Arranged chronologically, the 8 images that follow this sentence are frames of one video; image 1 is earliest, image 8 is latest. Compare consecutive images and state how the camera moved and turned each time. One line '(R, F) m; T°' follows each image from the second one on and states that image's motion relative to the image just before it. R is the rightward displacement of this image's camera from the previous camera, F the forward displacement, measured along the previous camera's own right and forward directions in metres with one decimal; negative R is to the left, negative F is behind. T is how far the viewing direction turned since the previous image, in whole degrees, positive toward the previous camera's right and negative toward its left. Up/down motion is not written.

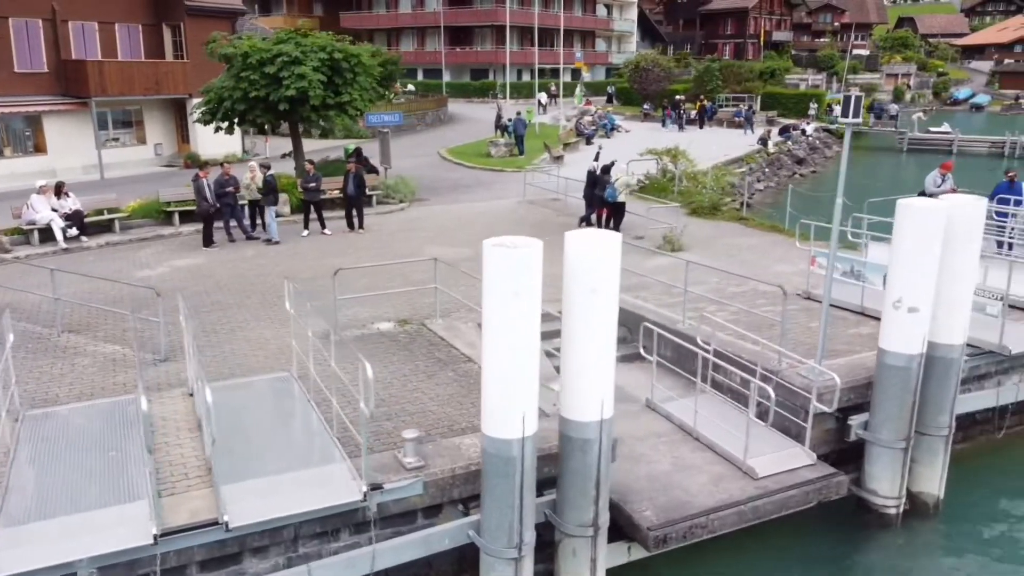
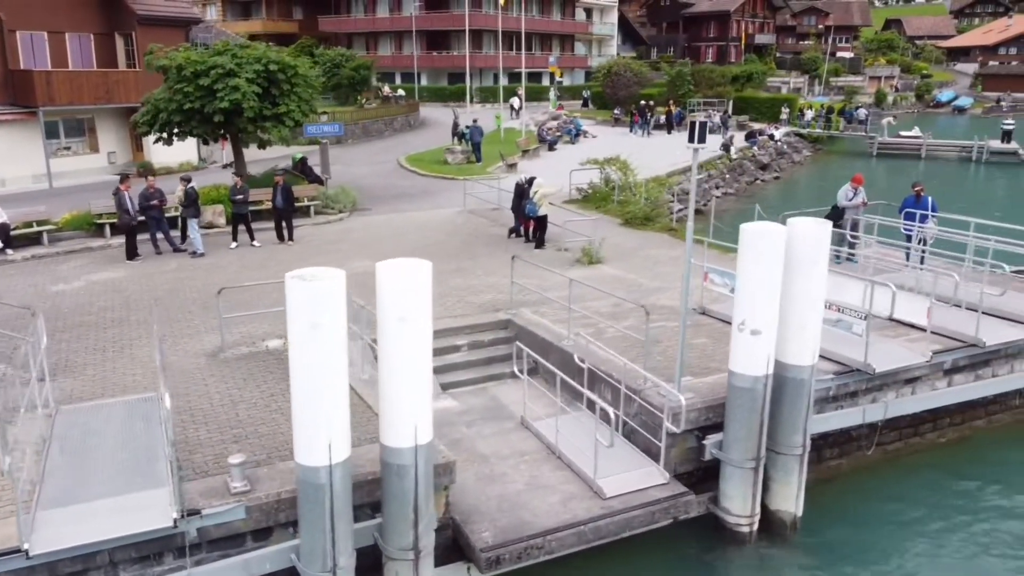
(+1.3, -0.1) m; 0°
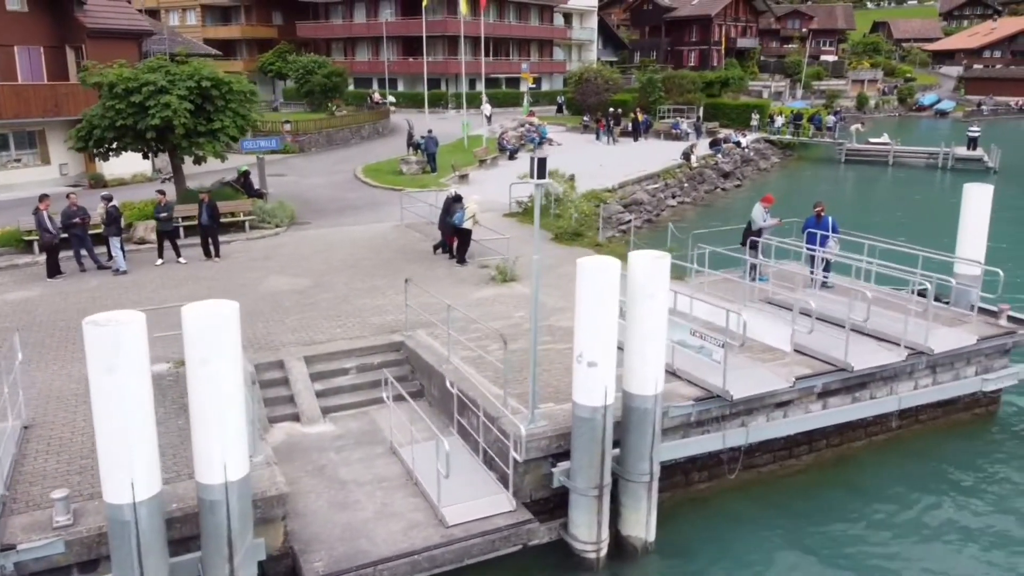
(+1.4, -0.2) m; 0°
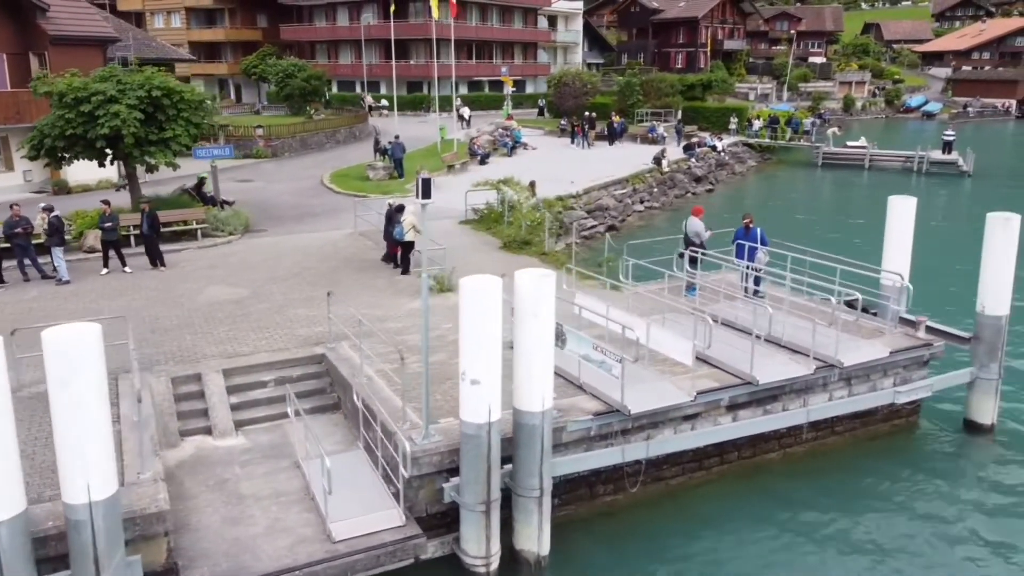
(+1.1, -0.1) m; 0°
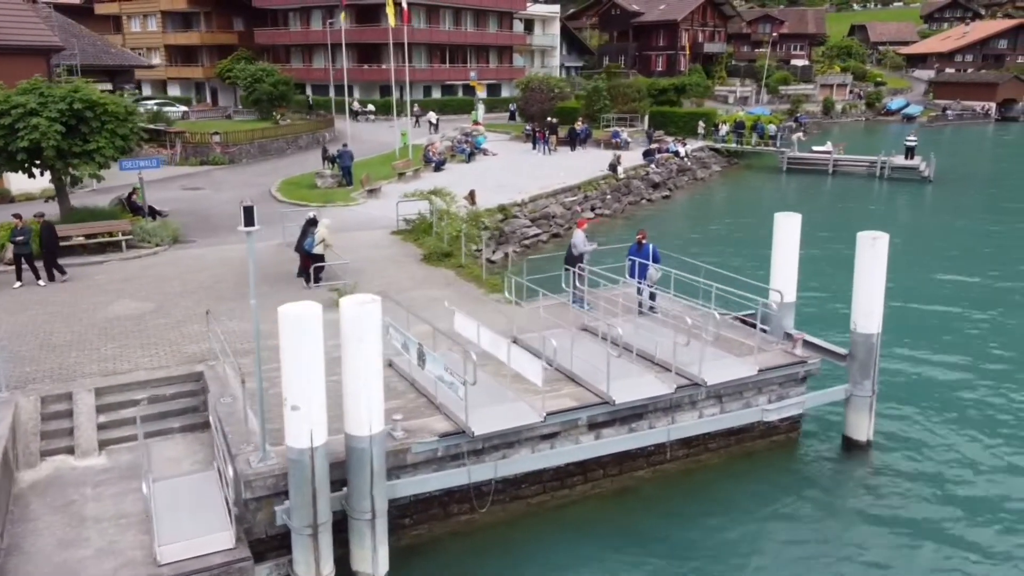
(+1.7, -0.1) m; 0°
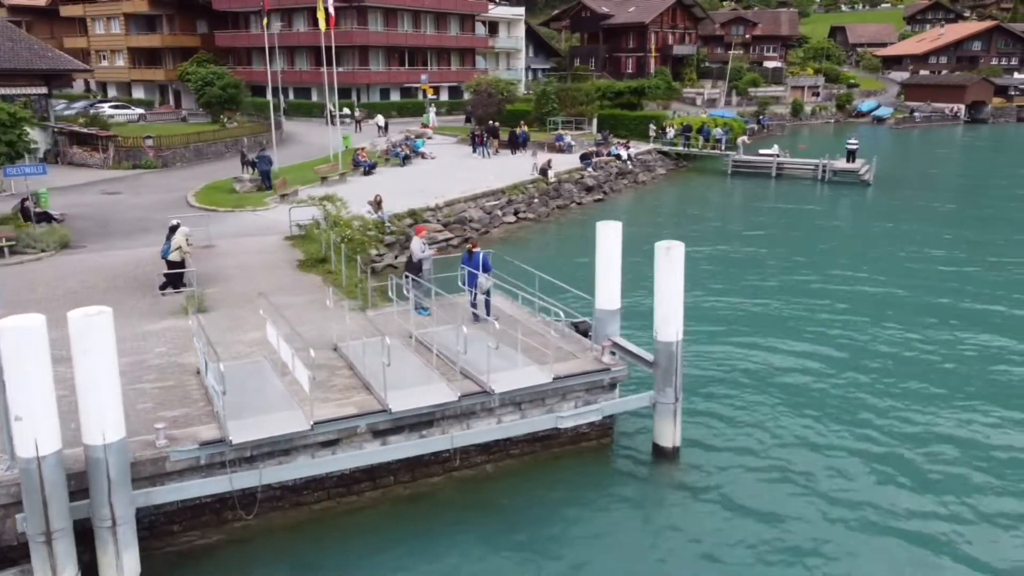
(+2.7, -0.2) m; 0°
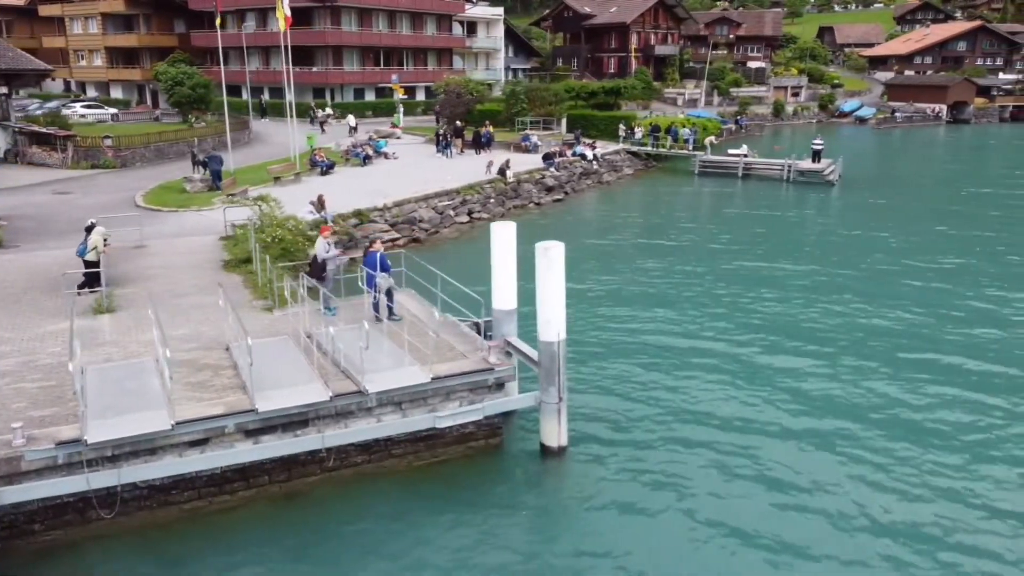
(+1.6, -0.1) m; 0°
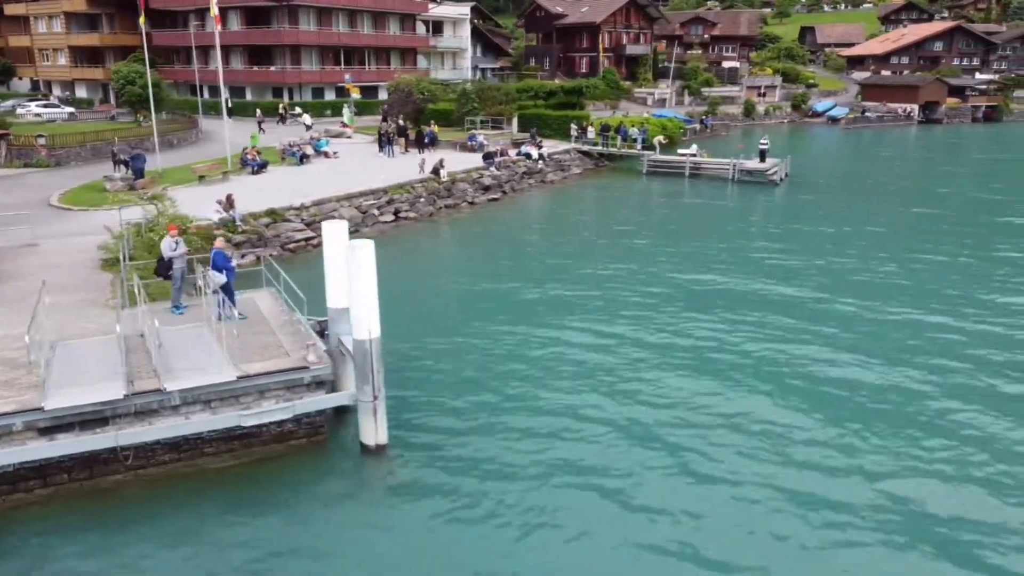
(+2.6, 0.0) m; 0°
